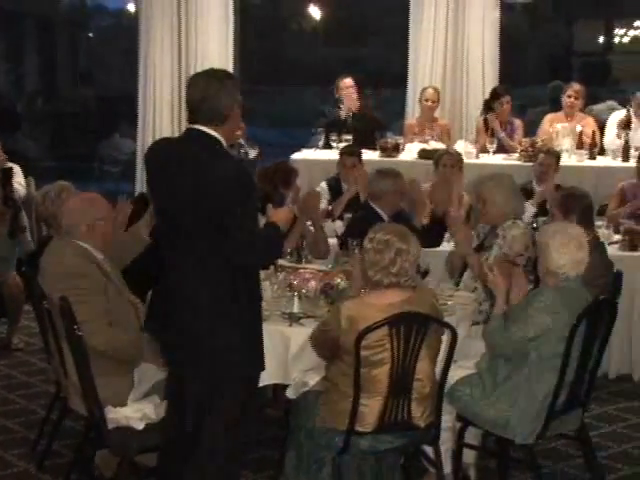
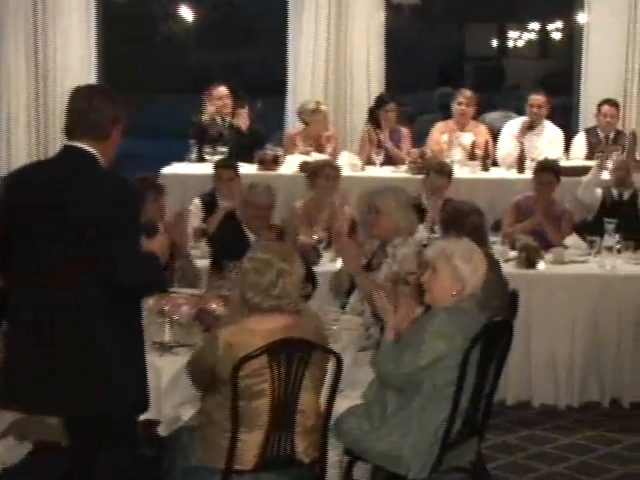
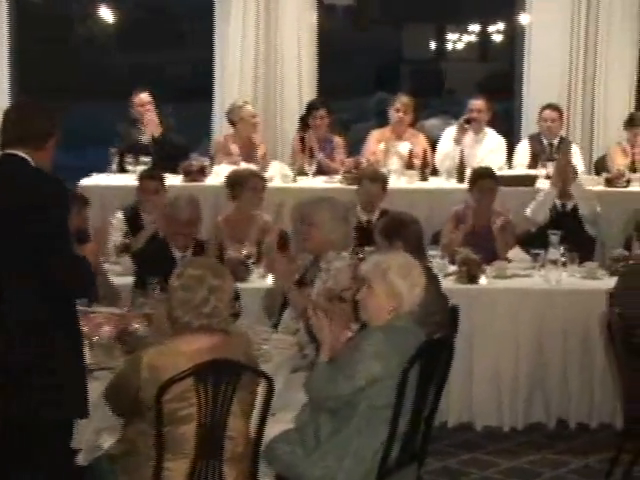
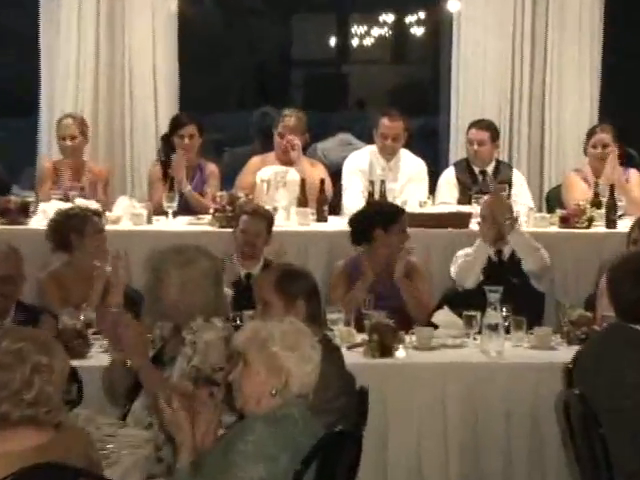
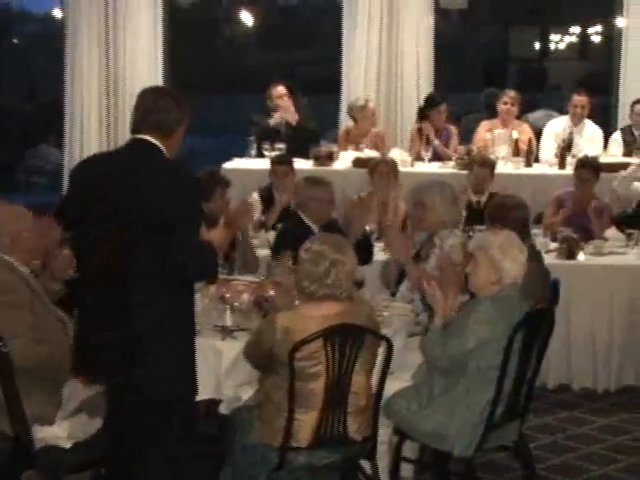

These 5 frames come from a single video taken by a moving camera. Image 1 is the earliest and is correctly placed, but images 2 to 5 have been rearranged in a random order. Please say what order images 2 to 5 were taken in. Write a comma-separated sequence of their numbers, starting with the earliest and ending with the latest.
5, 2, 3, 4
